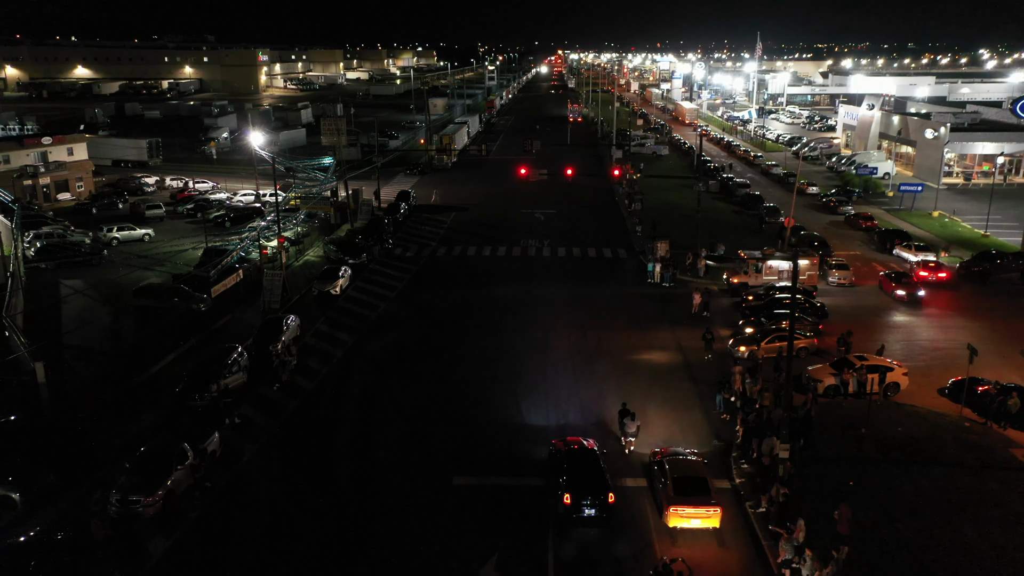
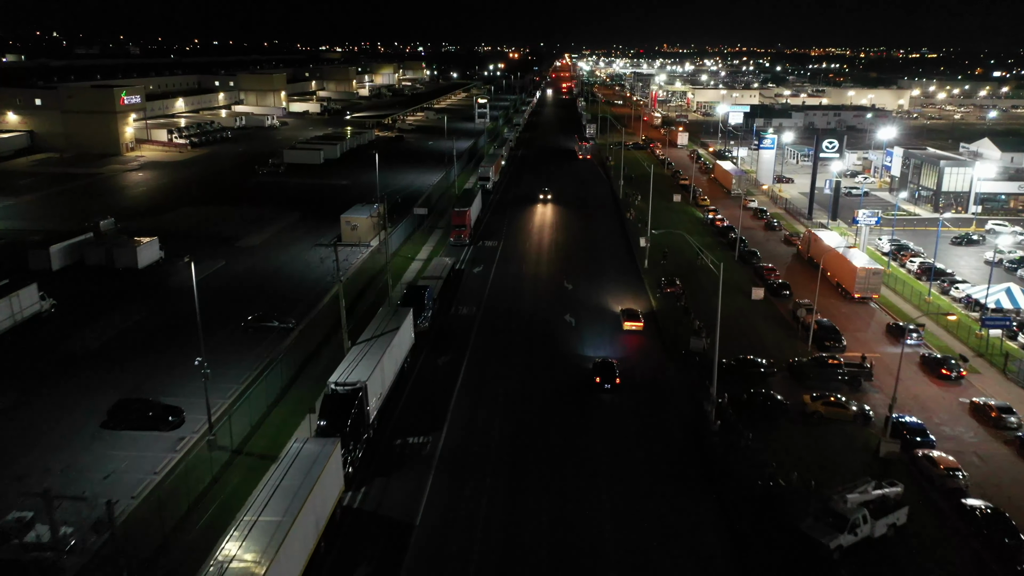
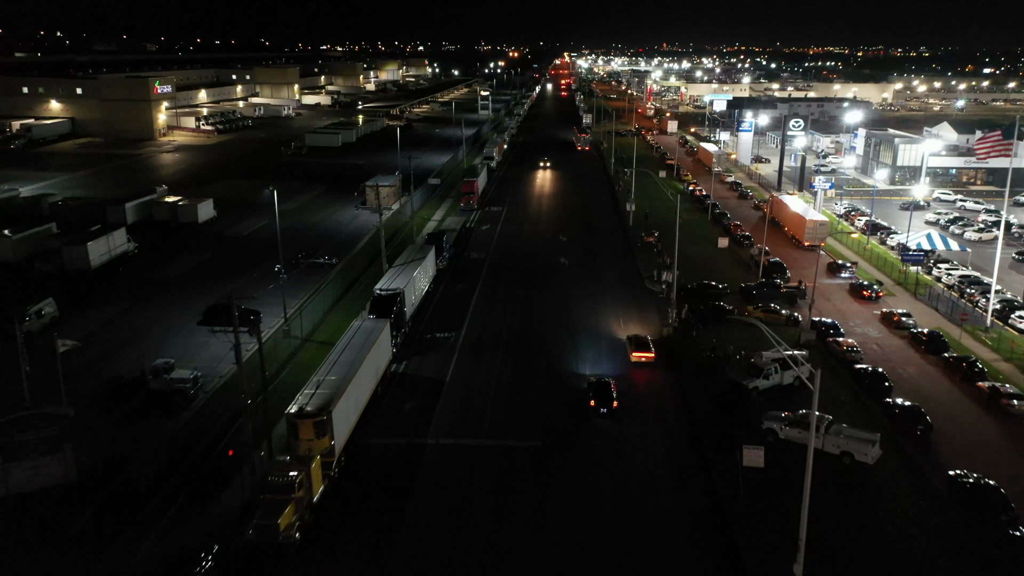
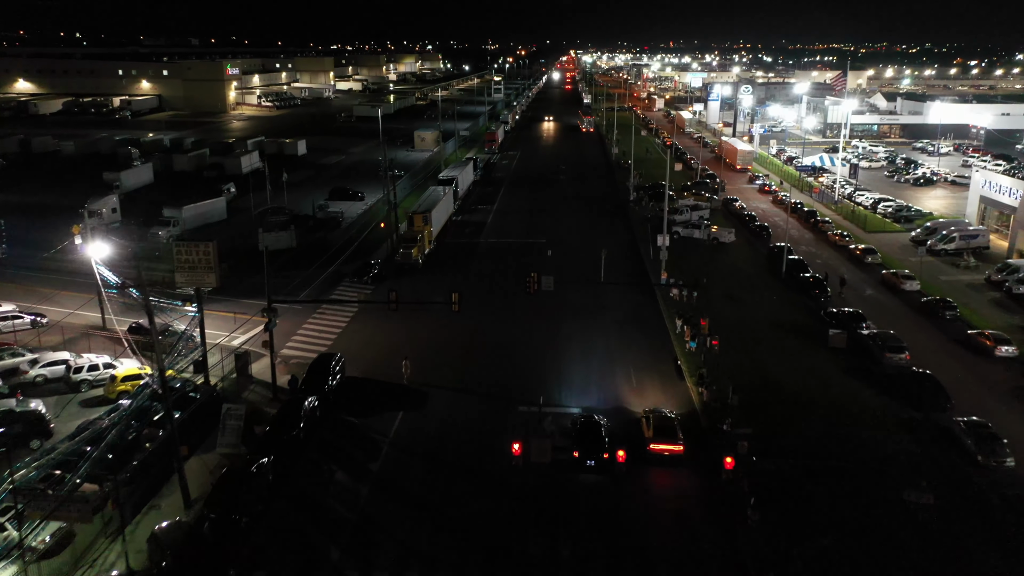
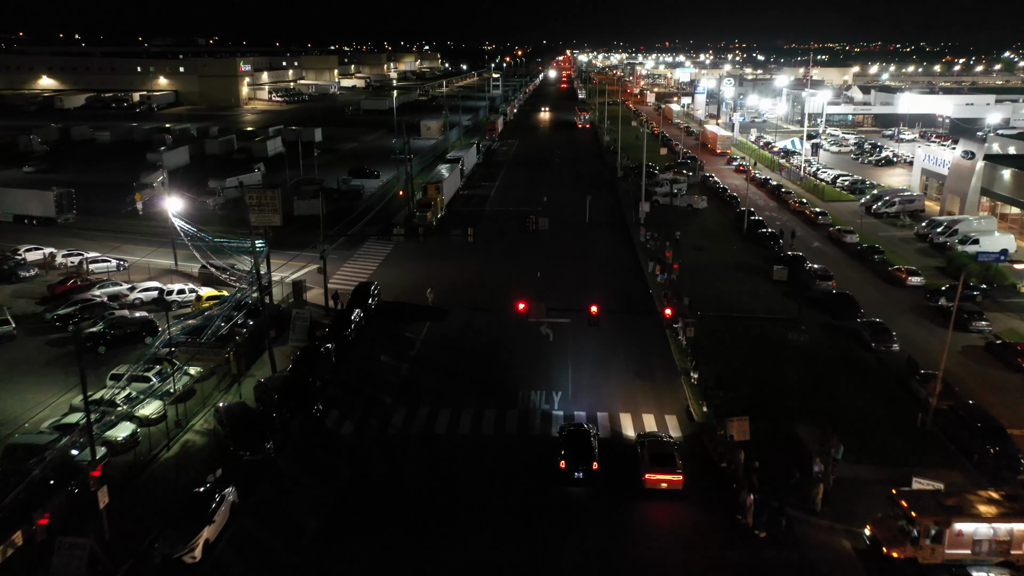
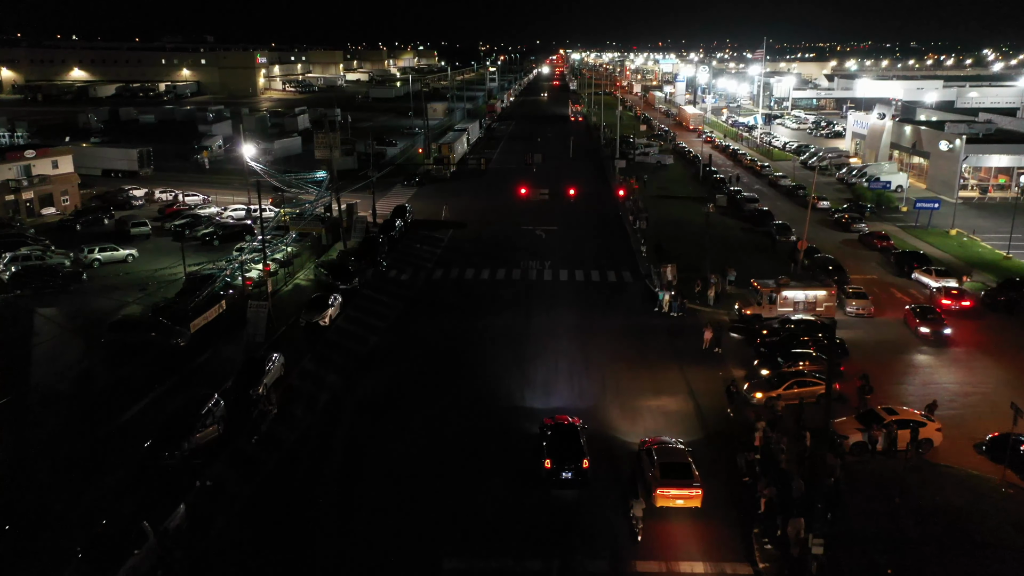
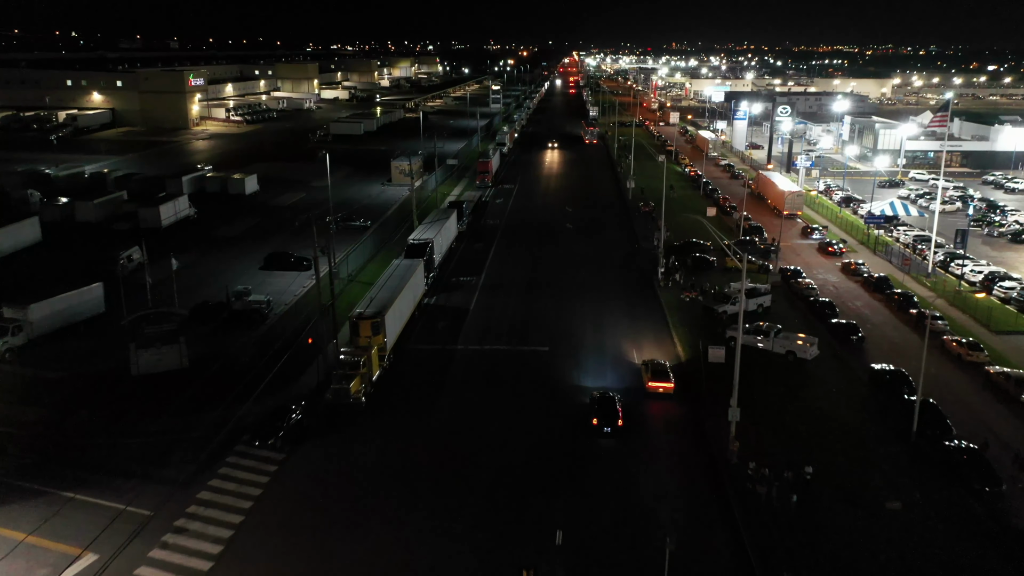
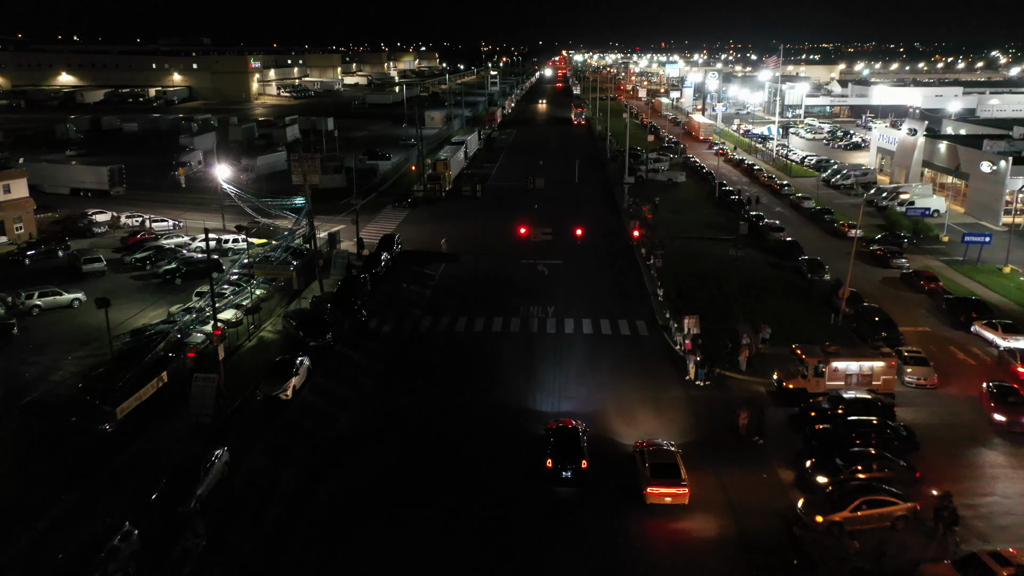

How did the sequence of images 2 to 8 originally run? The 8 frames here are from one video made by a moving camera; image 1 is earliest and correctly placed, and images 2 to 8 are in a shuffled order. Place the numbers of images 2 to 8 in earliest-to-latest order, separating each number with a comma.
6, 8, 5, 4, 7, 3, 2
